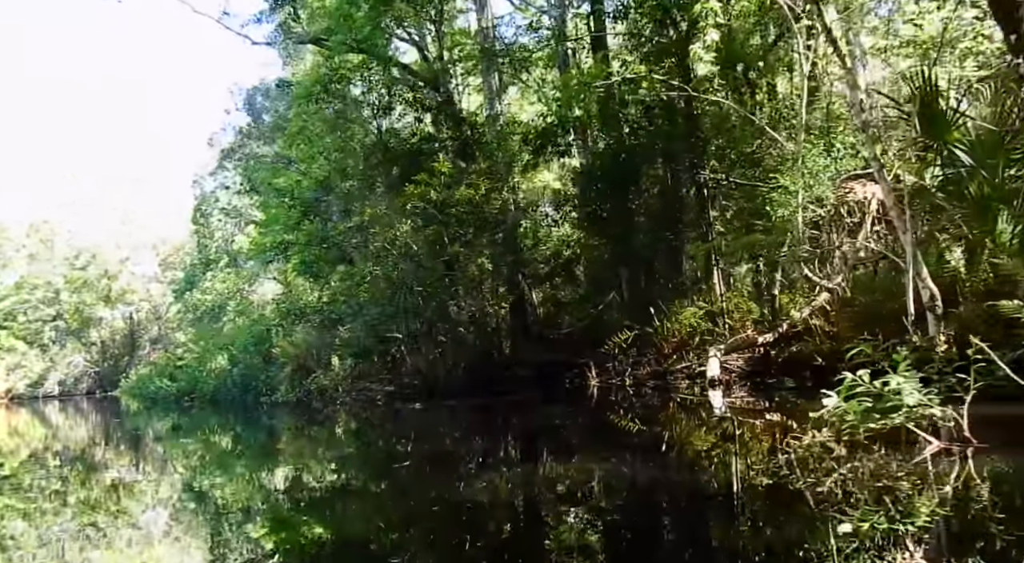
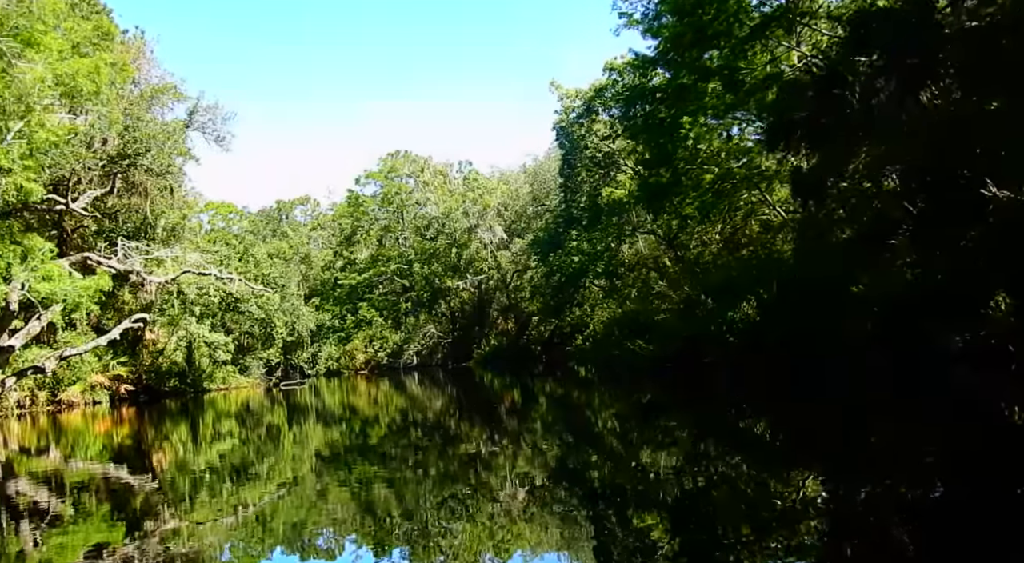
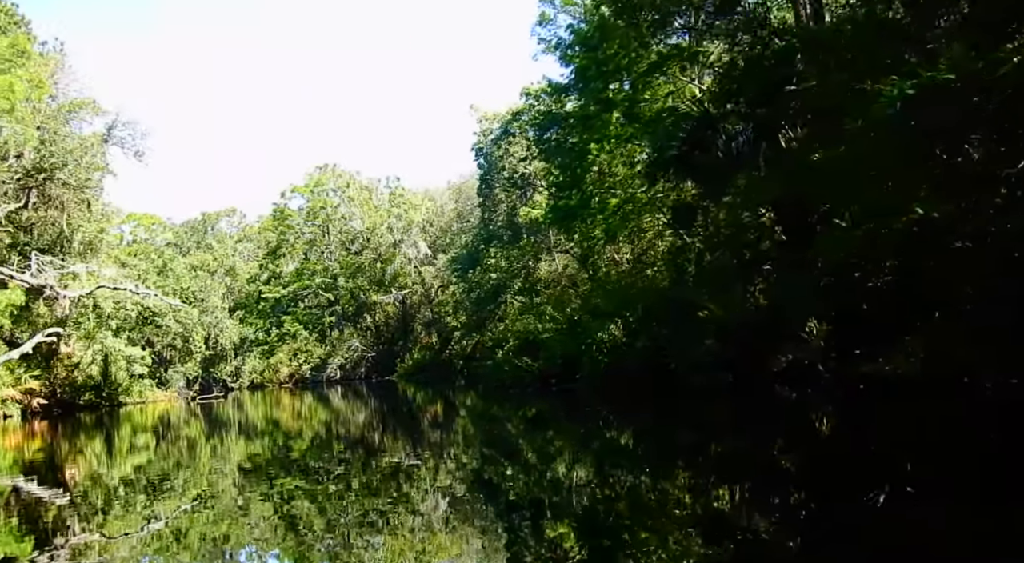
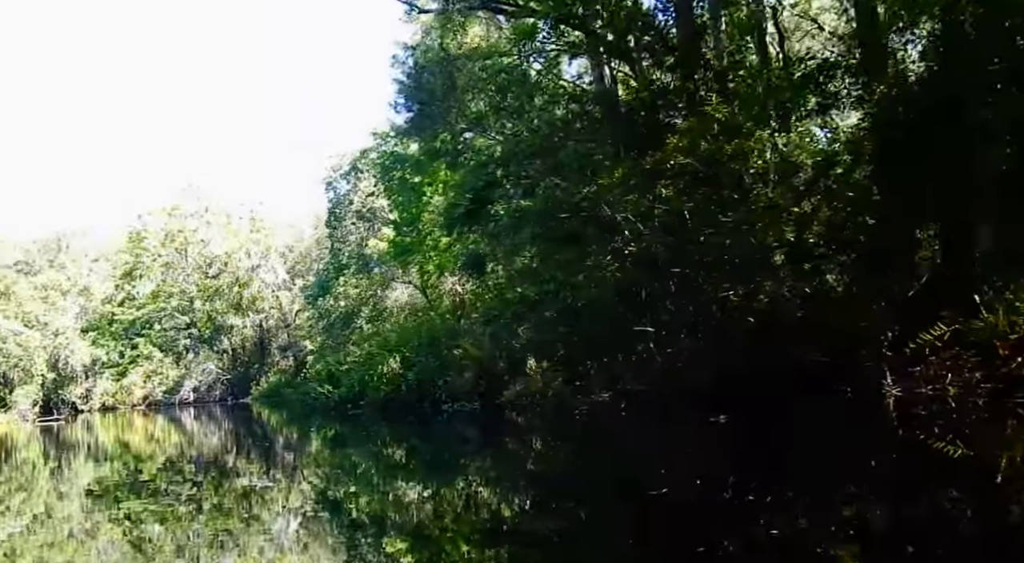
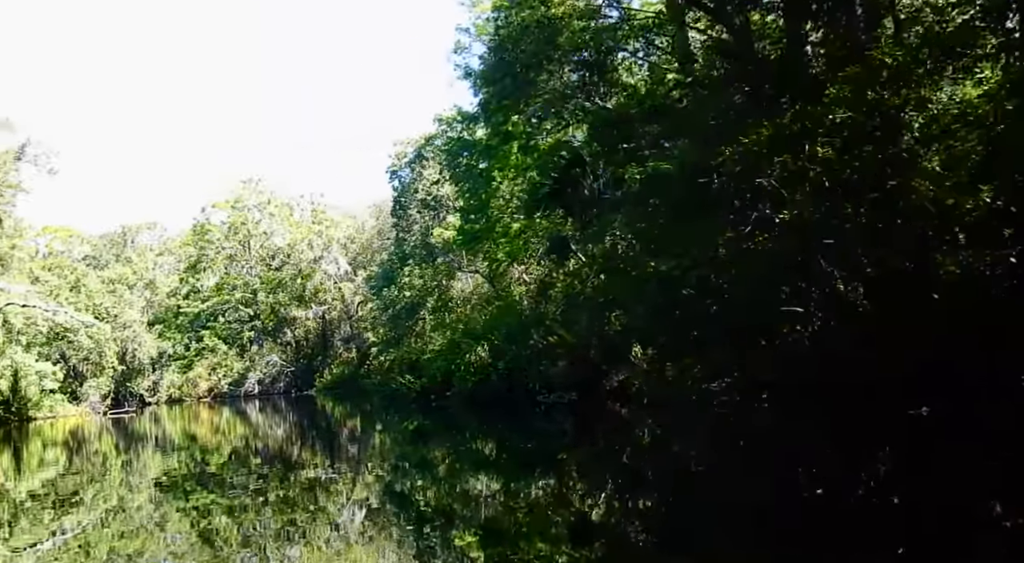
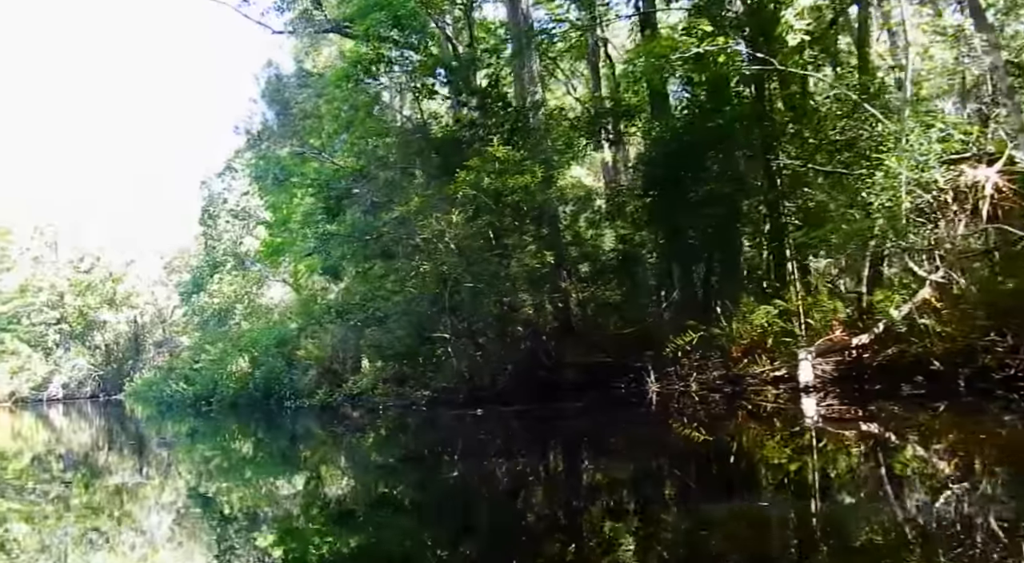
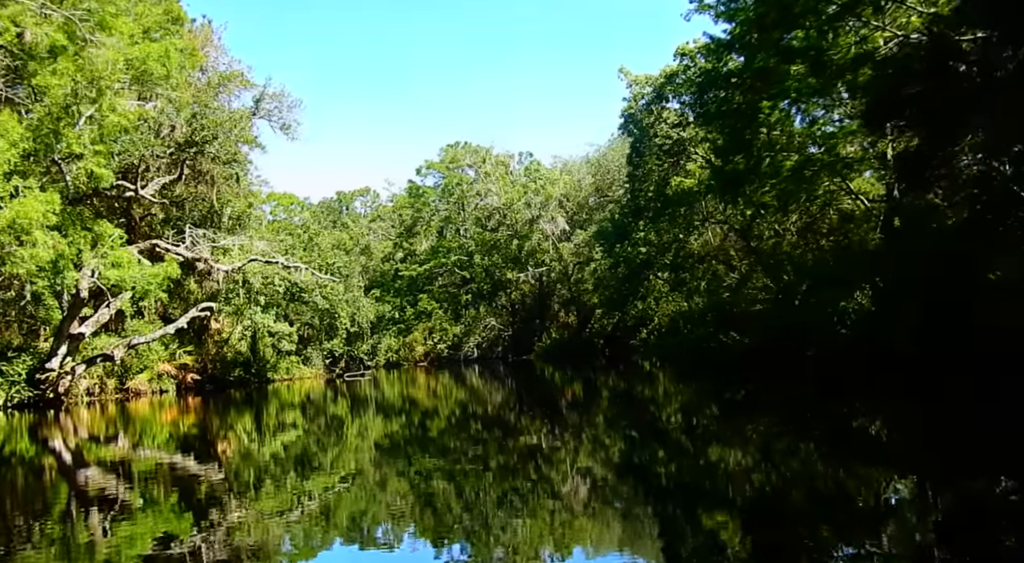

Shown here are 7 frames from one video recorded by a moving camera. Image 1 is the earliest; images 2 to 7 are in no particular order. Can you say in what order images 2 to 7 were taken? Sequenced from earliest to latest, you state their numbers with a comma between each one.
6, 4, 5, 3, 2, 7
